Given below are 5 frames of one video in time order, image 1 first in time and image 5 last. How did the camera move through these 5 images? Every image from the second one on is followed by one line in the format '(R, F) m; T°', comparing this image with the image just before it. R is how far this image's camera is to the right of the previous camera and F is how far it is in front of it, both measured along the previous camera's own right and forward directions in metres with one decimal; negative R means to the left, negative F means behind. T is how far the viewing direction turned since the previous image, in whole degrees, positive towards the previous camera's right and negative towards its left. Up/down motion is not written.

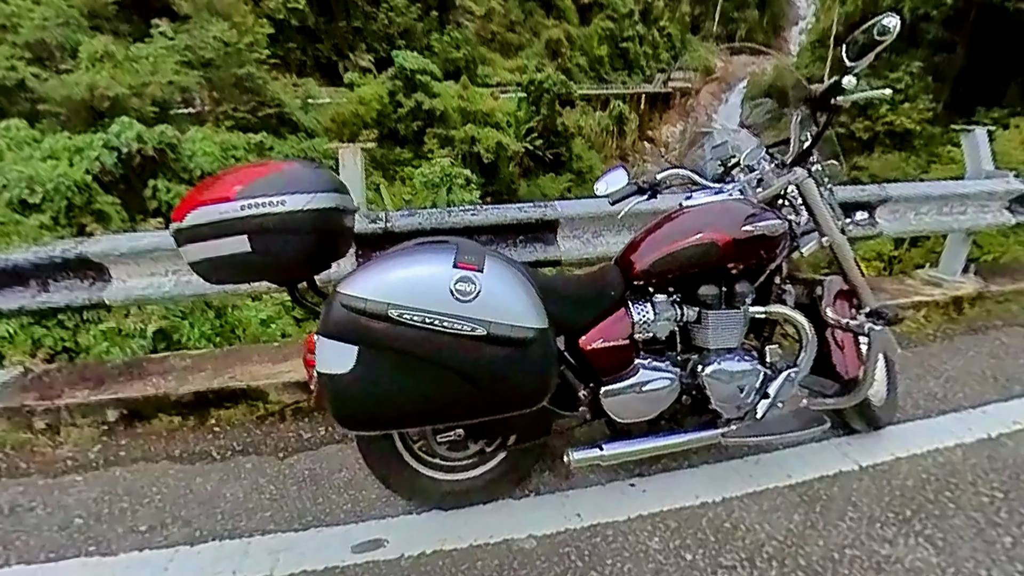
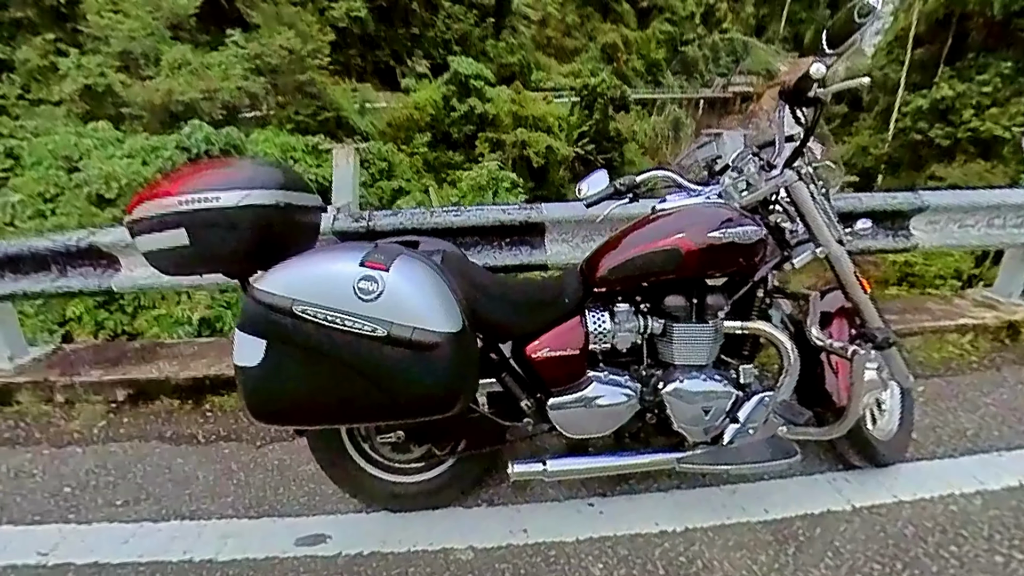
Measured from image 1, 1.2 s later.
(+0.4, +0.1) m; -6°
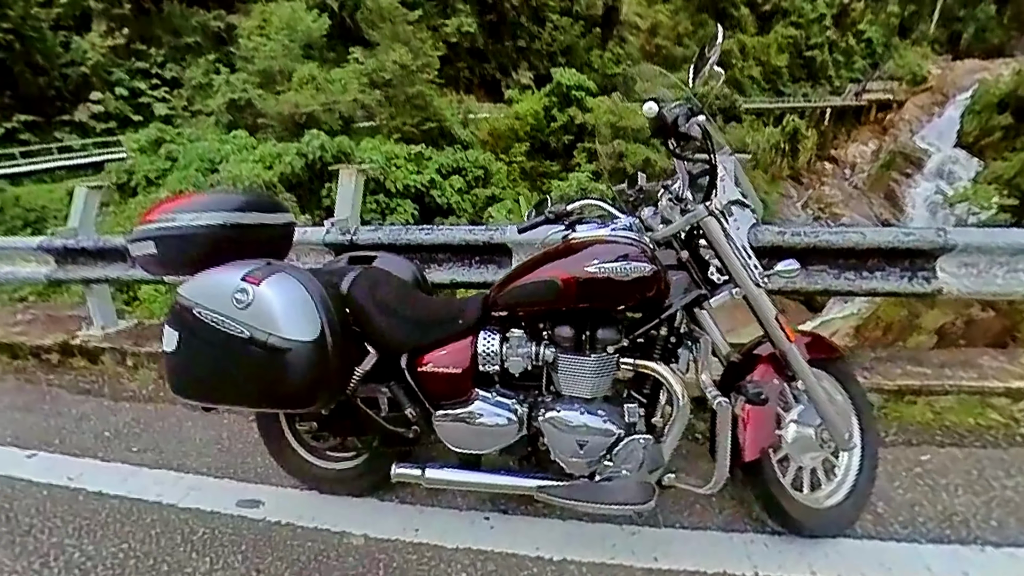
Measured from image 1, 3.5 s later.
(+0.9, 0.0) m; -12°
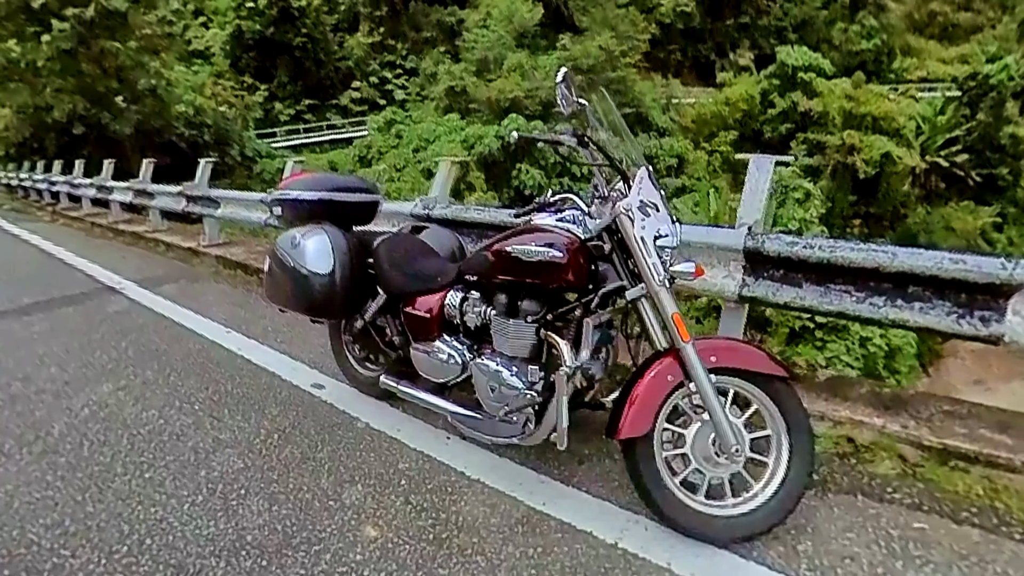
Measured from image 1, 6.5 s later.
(+1.3, -0.2) m; -23°
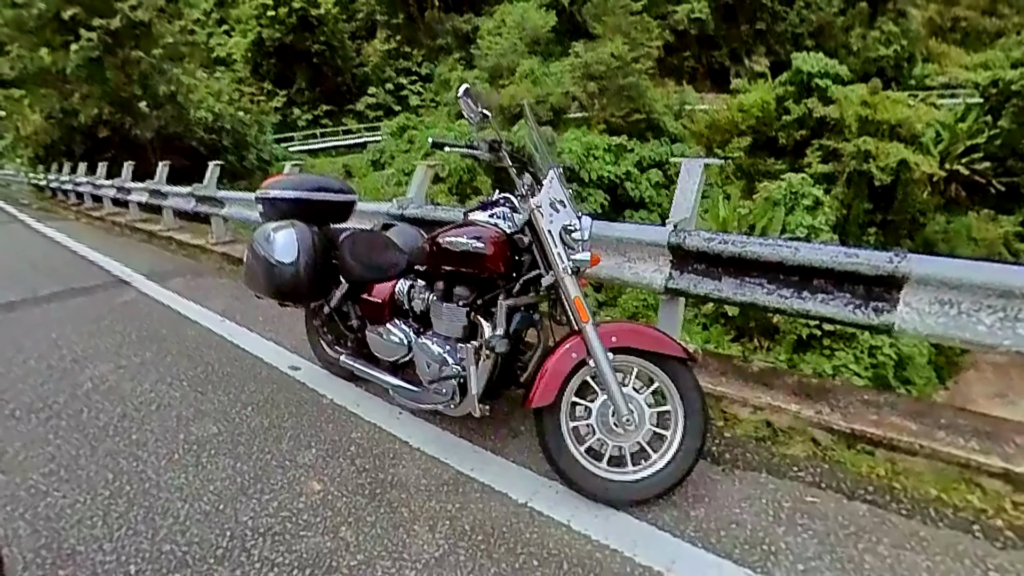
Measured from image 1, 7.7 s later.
(+0.5, -0.3) m; -3°
